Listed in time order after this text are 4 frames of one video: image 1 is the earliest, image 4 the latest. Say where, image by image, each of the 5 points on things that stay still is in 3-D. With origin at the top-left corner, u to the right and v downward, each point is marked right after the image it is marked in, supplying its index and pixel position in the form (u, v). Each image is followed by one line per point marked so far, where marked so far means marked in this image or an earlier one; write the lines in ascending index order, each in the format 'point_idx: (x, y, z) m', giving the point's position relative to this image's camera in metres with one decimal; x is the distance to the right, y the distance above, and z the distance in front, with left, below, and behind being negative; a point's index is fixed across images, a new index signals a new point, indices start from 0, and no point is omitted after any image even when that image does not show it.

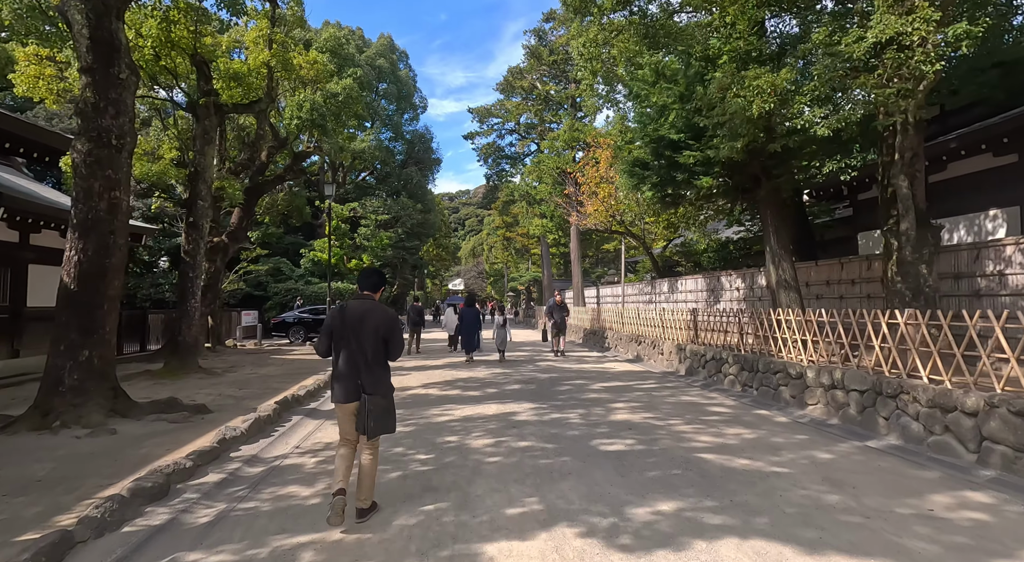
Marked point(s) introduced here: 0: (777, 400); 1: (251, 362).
0: (+4.1, -1.8, +8.9) m
1: (-6.4, -2.0, +14.2) m
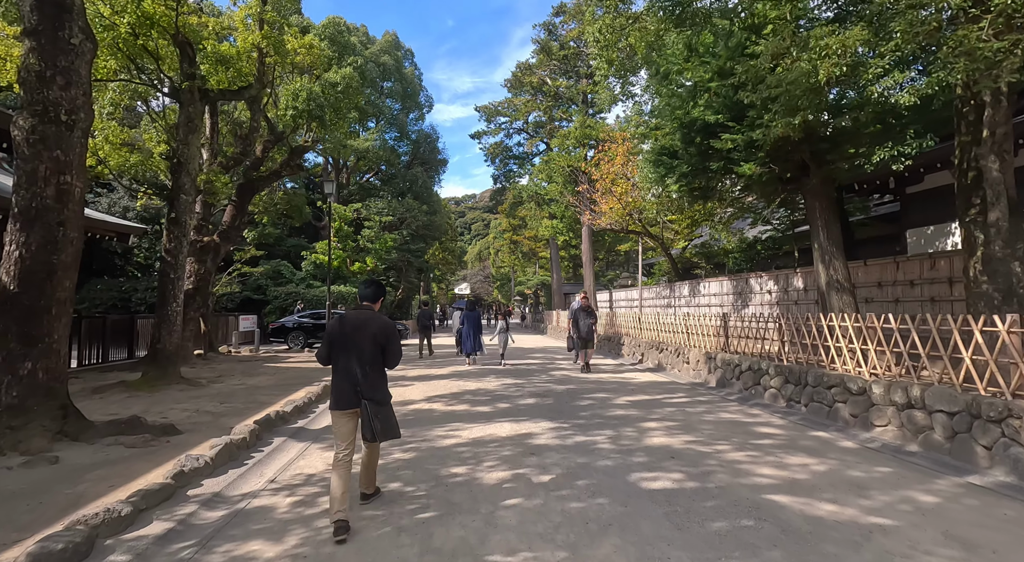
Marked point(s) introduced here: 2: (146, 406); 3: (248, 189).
0: (+4.3, -1.8, +7.7) m
1: (-6.2, -2.0, +13.2) m
2: (-5.4, -1.8, +8.4) m
3: (-6.9, +2.4, +15.1) m
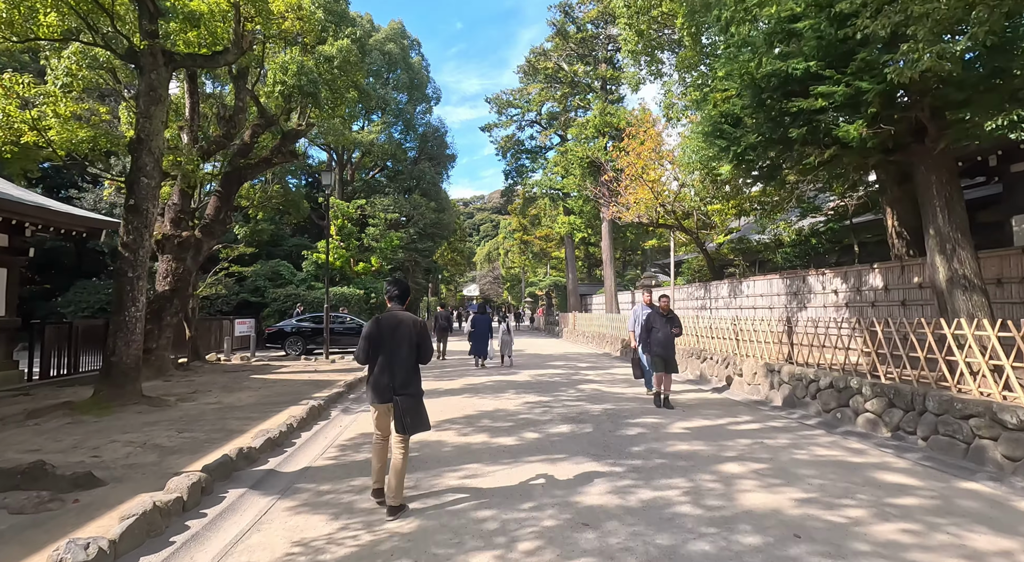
0: (+4.6, -1.8, +5.8) m
1: (-5.7, -2.0, +11.4) m
2: (-5.0, -1.8, +6.7) m
3: (-6.4, +2.4, +13.4) m
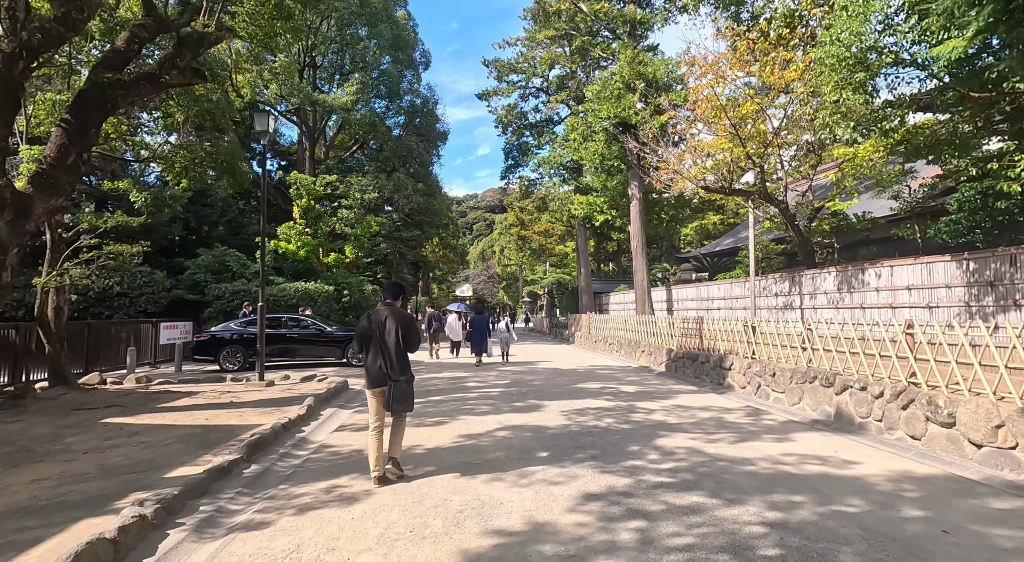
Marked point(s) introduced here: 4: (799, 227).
0: (+5.1, -1.5, +0.9) m
1: (-5.4, -1.8, +6.4) m
2: (-4.6, -1.6, +1.7) m
3: (-6.1, +2.7, +8.4) m
4: (+6.2, +1.2, +12.9) m
